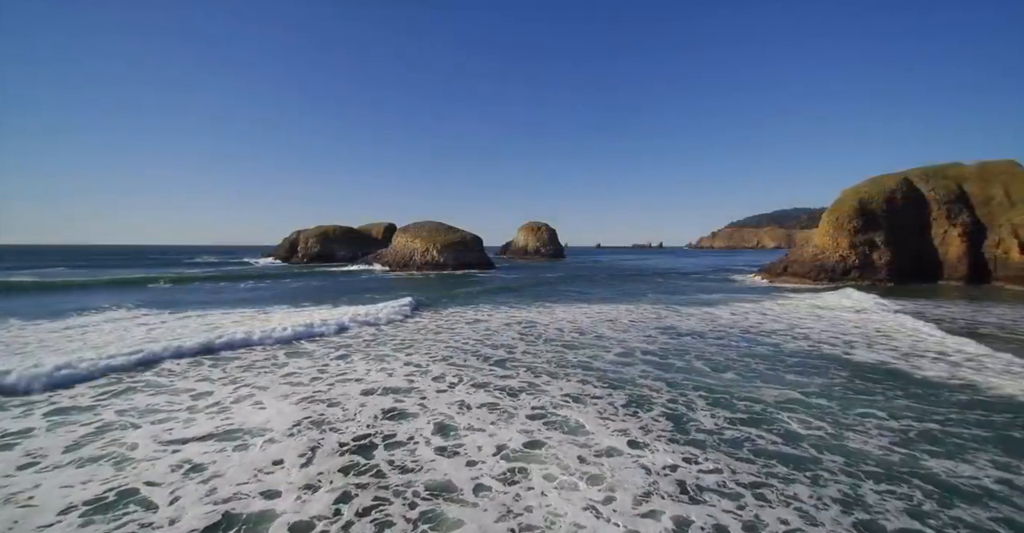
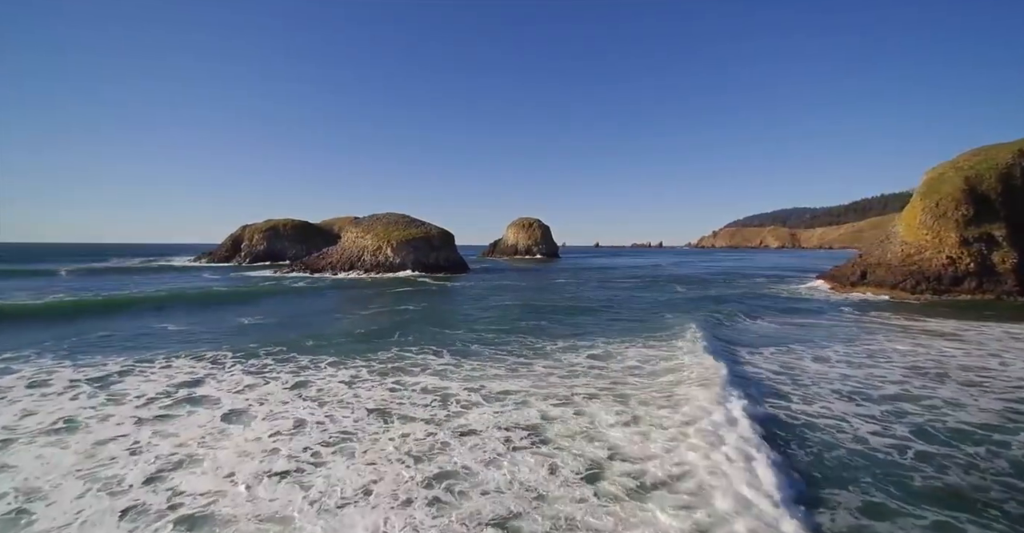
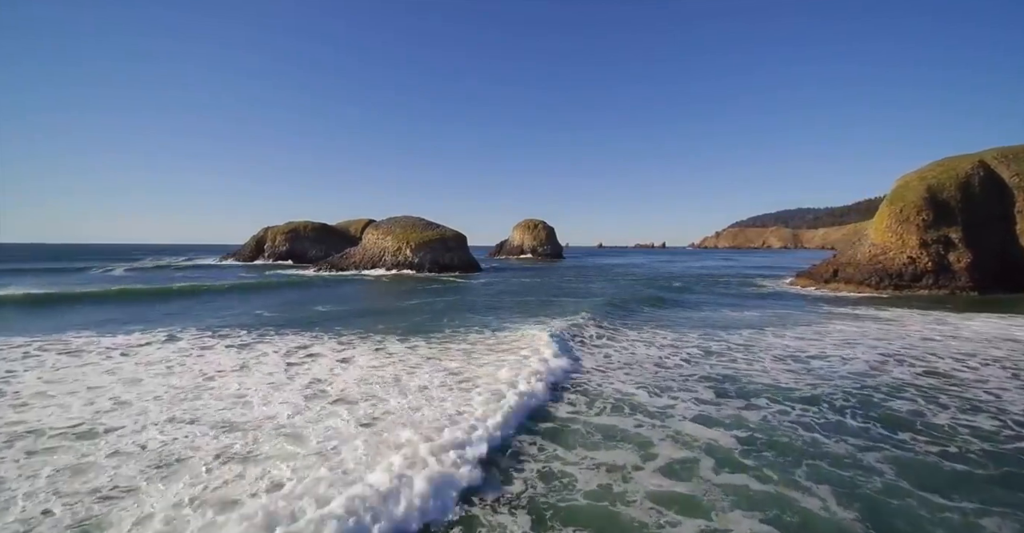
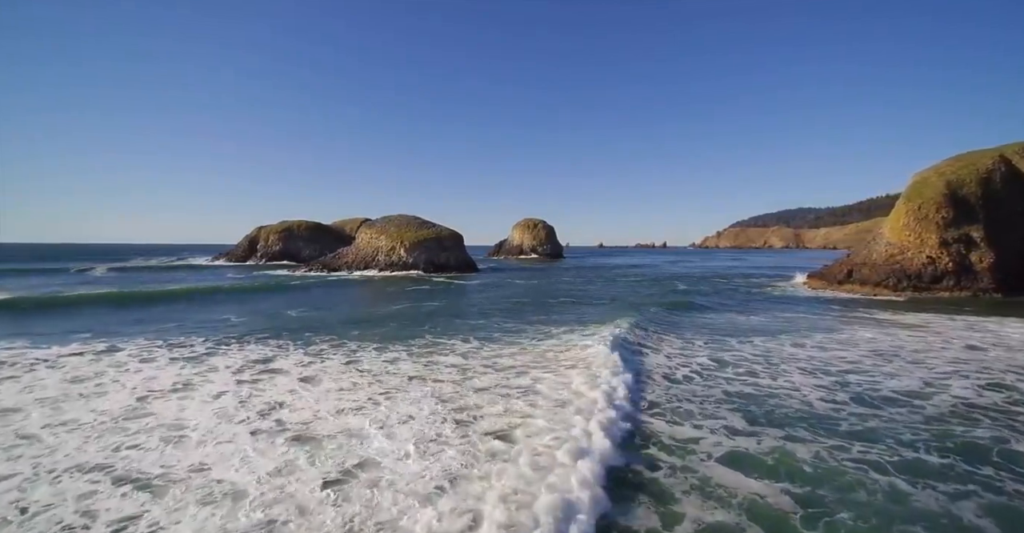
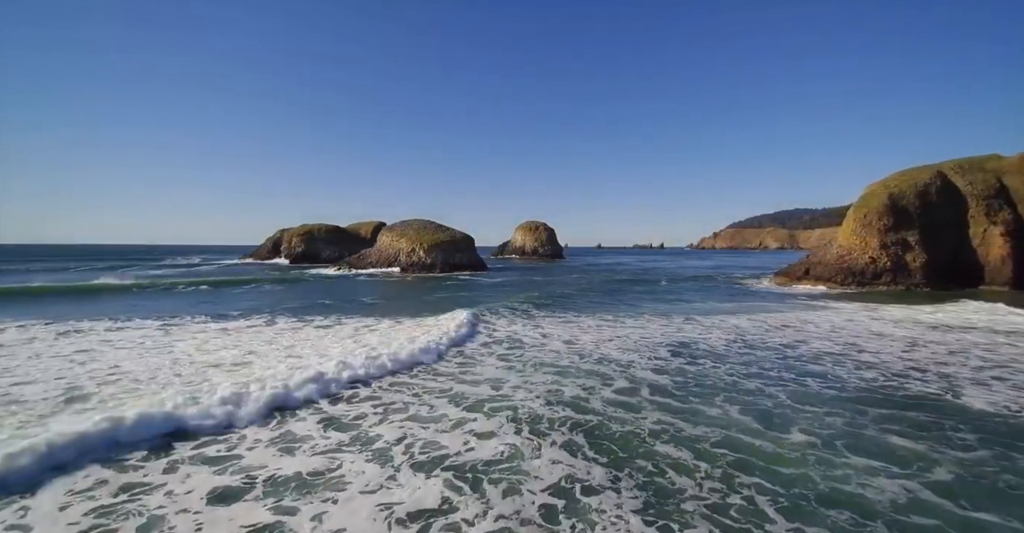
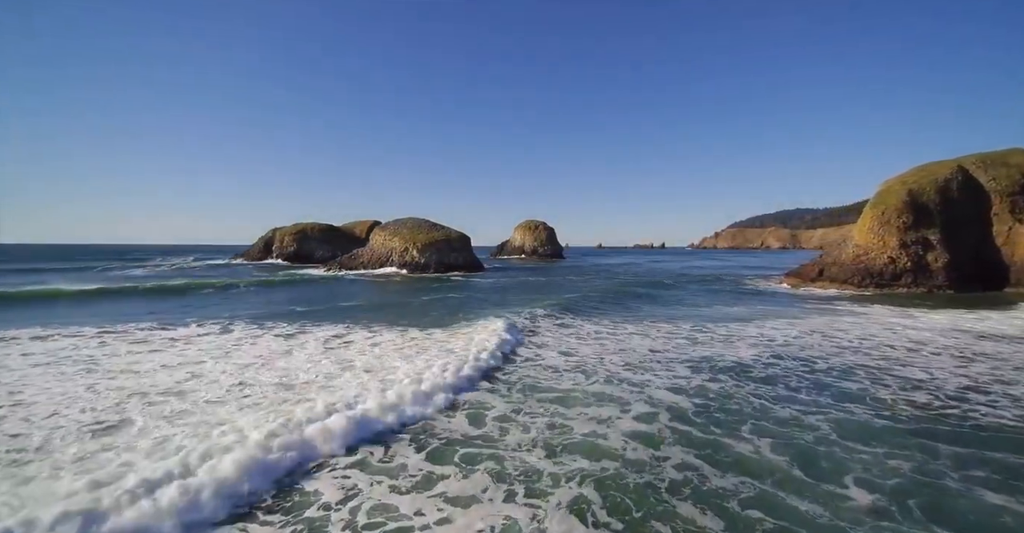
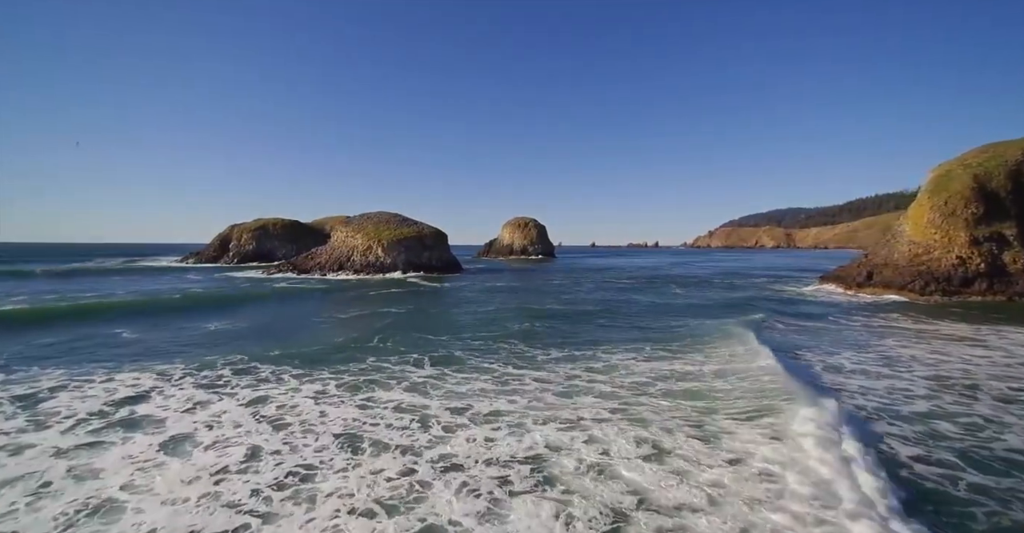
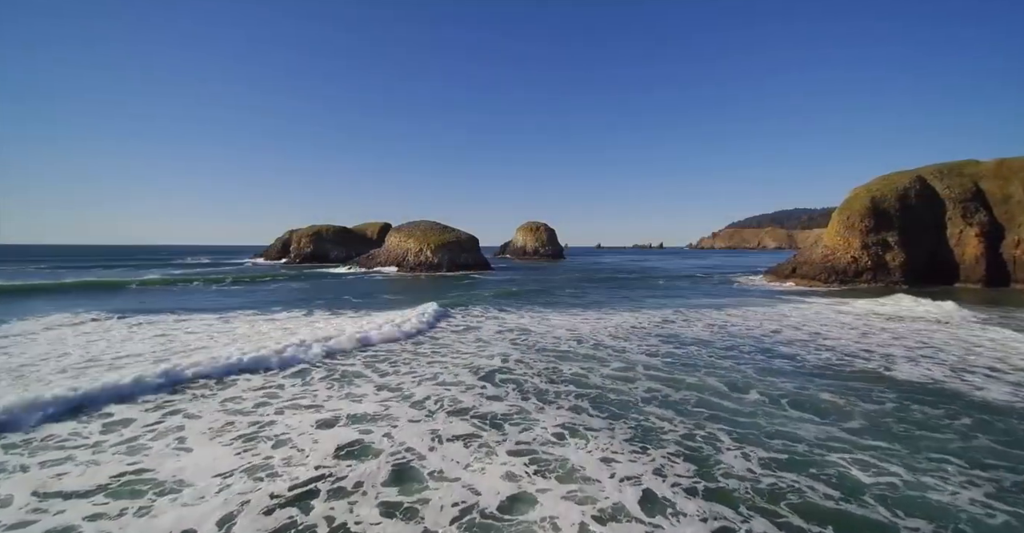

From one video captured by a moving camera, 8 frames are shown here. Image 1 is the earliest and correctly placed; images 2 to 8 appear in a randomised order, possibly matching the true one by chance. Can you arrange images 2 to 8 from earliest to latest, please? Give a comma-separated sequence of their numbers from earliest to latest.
8, 5, 6, 3, 4, 2, 7
